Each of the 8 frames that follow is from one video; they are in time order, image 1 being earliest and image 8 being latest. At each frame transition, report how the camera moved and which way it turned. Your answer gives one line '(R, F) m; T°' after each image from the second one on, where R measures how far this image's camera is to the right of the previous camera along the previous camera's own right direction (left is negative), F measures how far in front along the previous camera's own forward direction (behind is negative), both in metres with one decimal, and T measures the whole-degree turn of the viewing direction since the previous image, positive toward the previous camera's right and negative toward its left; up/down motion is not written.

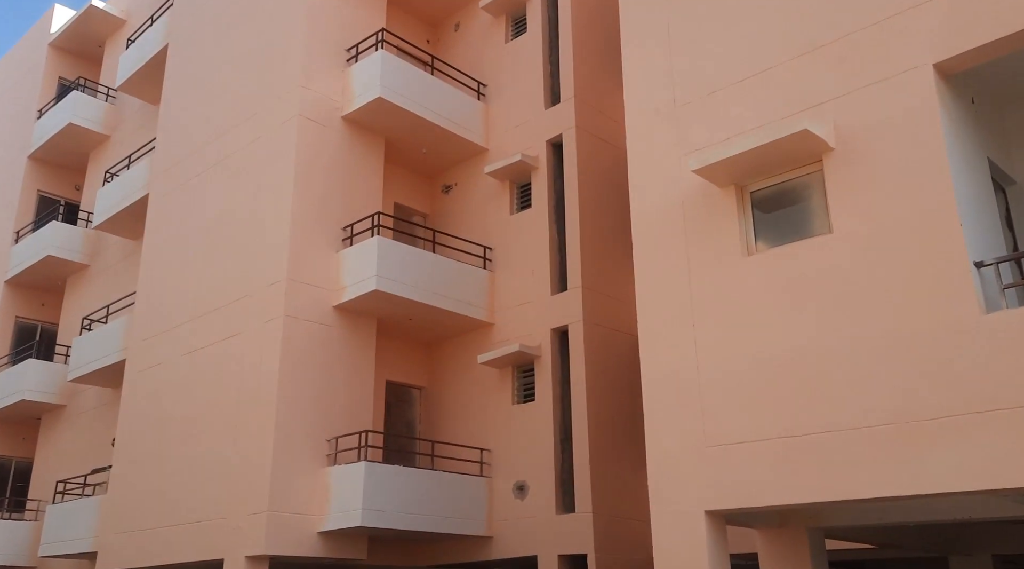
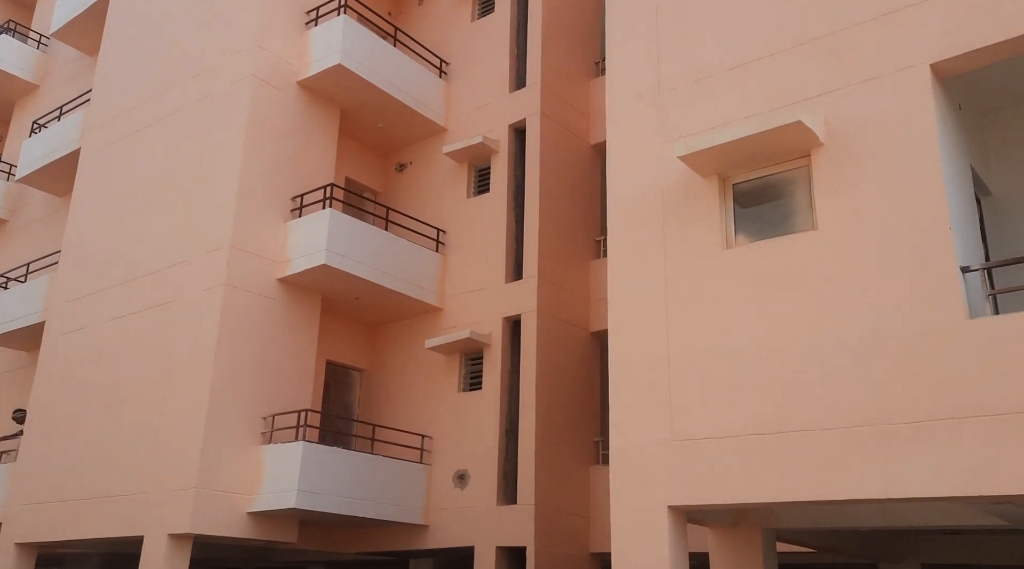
(-0.4, +0.4) m; +4°
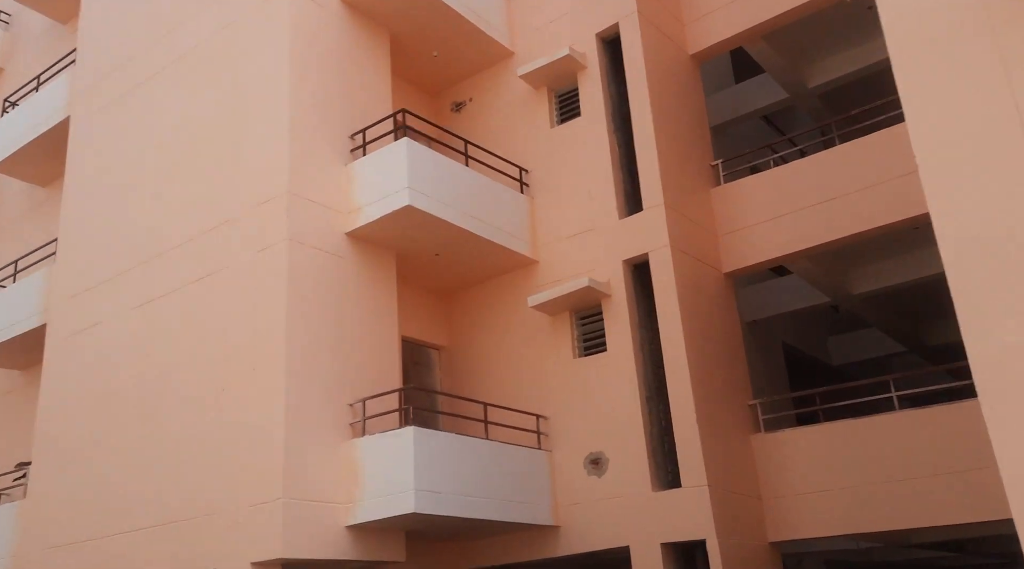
(-2.2, +3.1) m; +2°
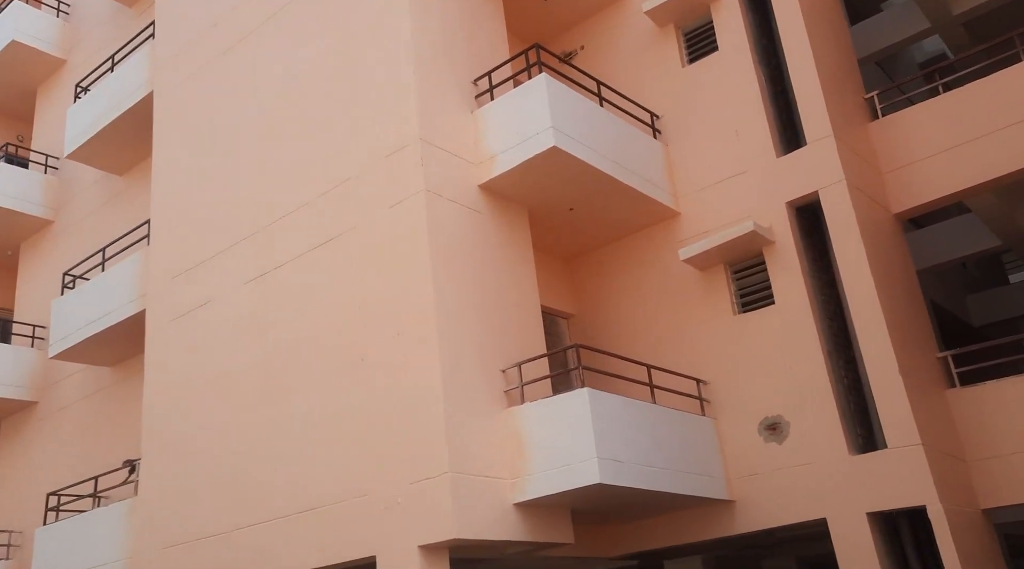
(-1.5, +1.2) m; -2°
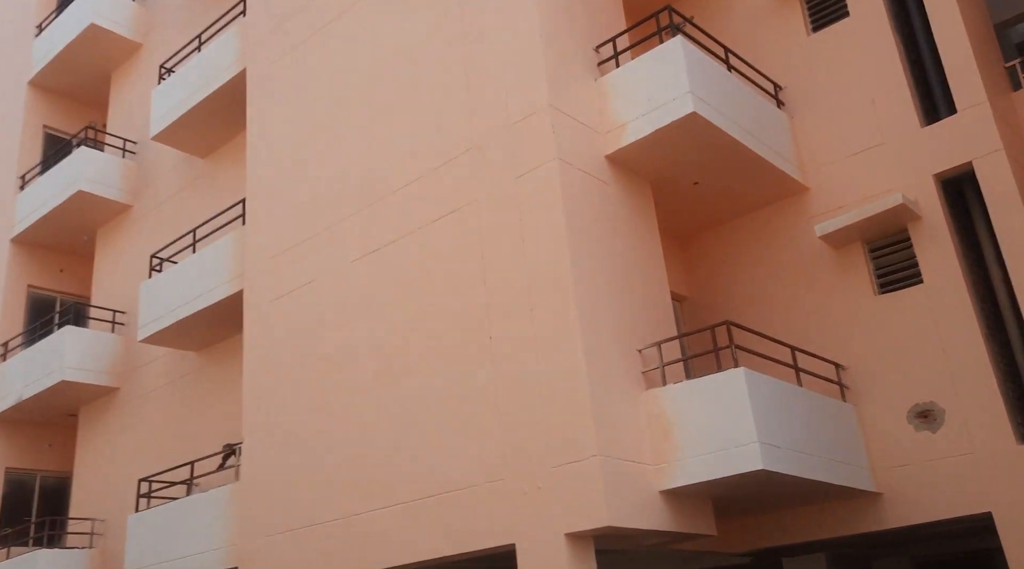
(-1.1, +0.6) m; -2°
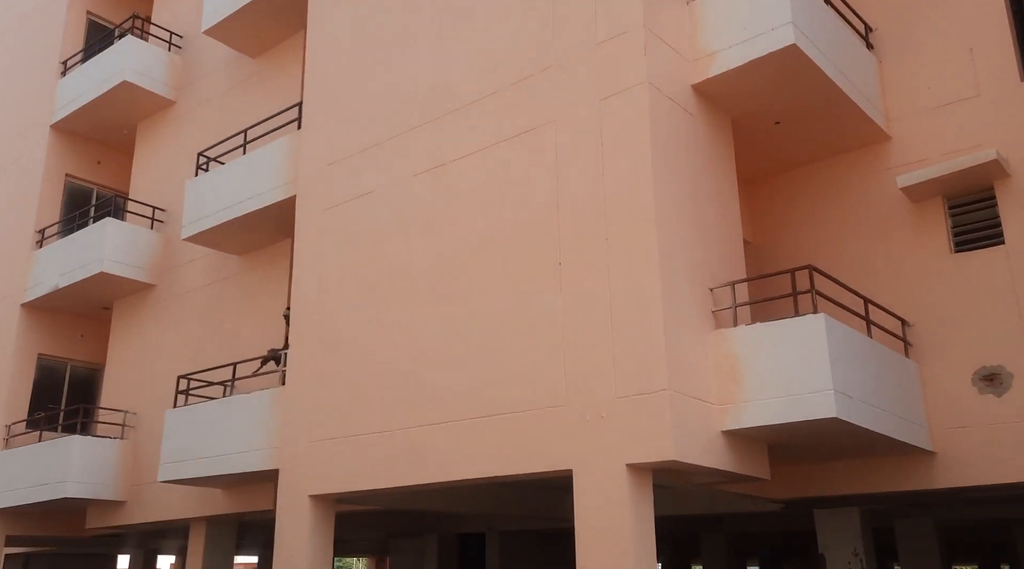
(-0.6, +0.2) m; 0°
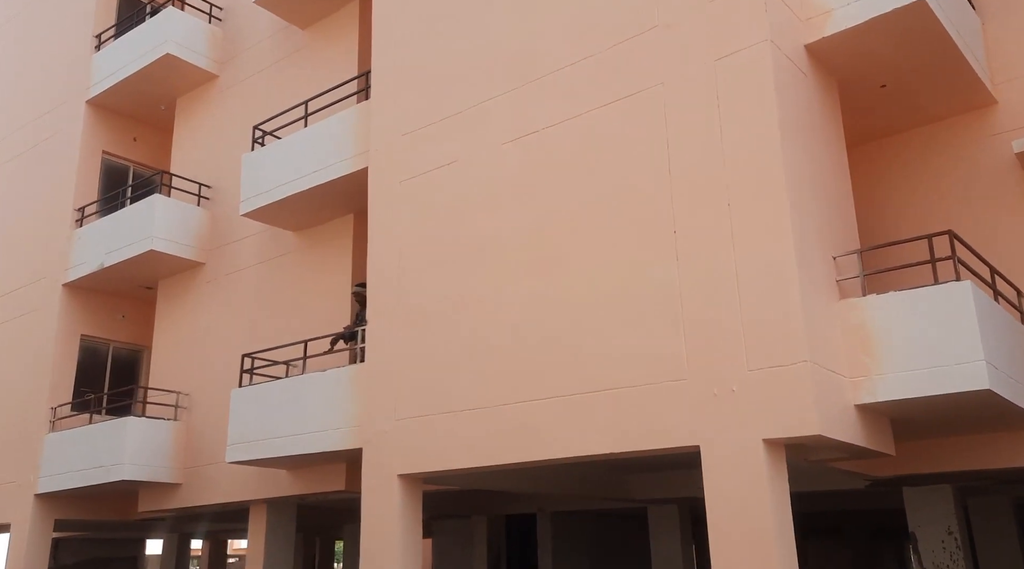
(-1.2, +0.4) m; +1°
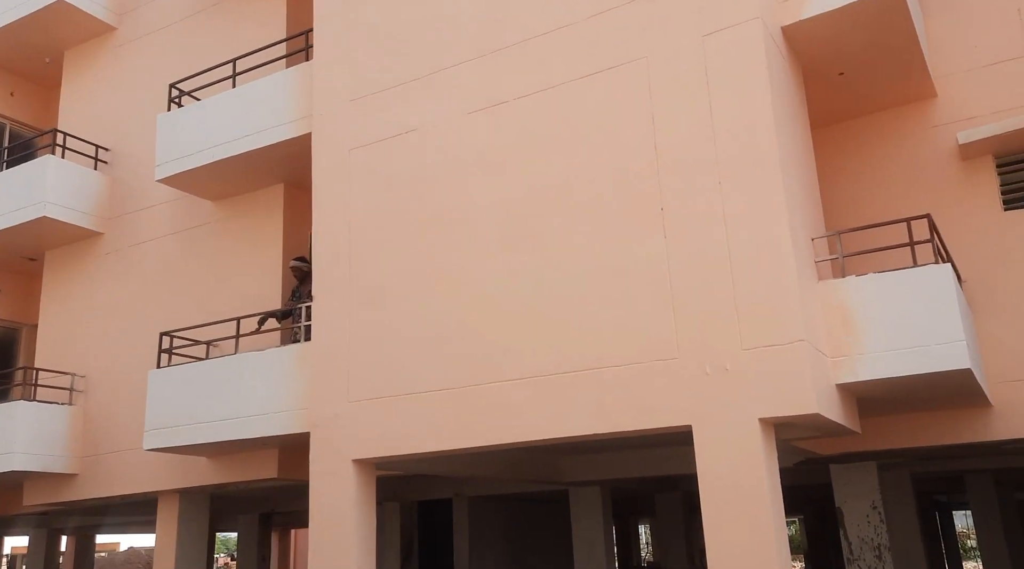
(-1.2, +0.5) m; +9°
